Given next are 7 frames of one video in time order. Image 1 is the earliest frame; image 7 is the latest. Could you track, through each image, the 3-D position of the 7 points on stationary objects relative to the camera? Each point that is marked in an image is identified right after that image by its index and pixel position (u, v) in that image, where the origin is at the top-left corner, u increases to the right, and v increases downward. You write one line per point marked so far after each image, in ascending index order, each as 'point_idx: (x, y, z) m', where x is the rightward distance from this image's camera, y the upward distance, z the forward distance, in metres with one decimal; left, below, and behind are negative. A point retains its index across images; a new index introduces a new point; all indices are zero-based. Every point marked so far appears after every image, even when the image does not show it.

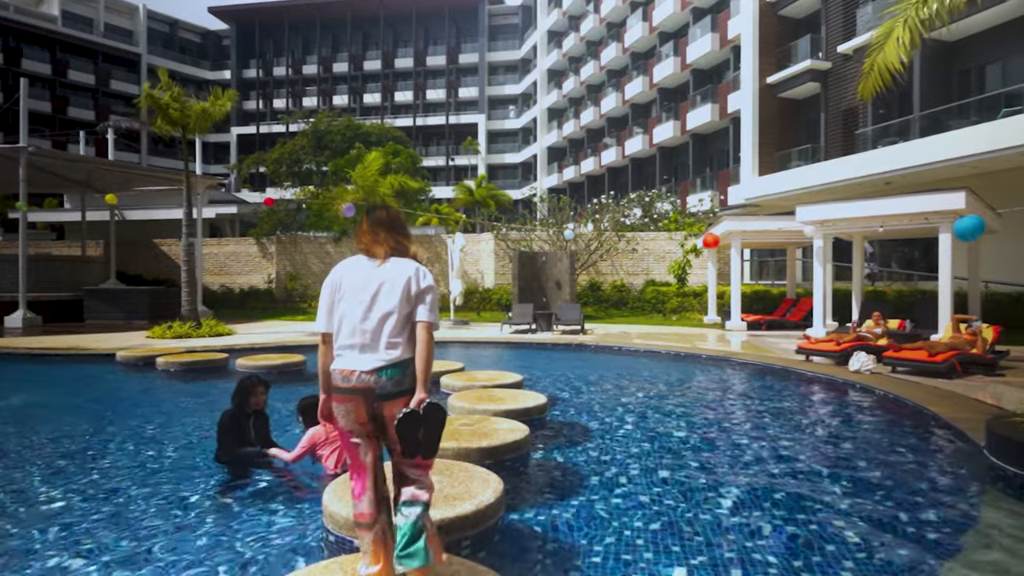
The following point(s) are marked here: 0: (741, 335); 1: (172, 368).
0: (+5.6, -1.2, +15.7) m
1: (-5.1, -1.2, +9.7) m
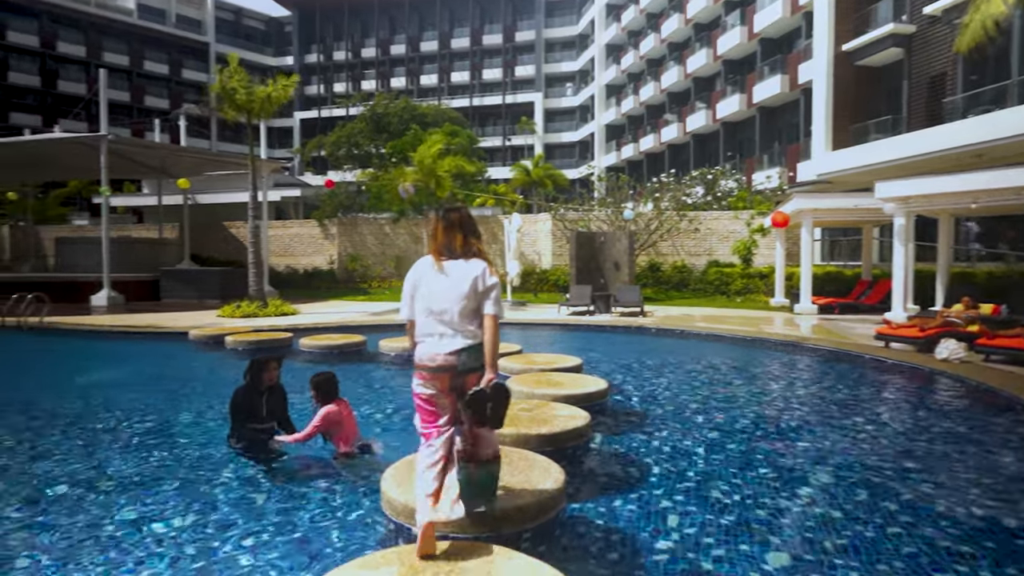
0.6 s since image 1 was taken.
0: (+6.9, -0.7, +15.1) m
1: (-4.2, -0.9, +10.0) m
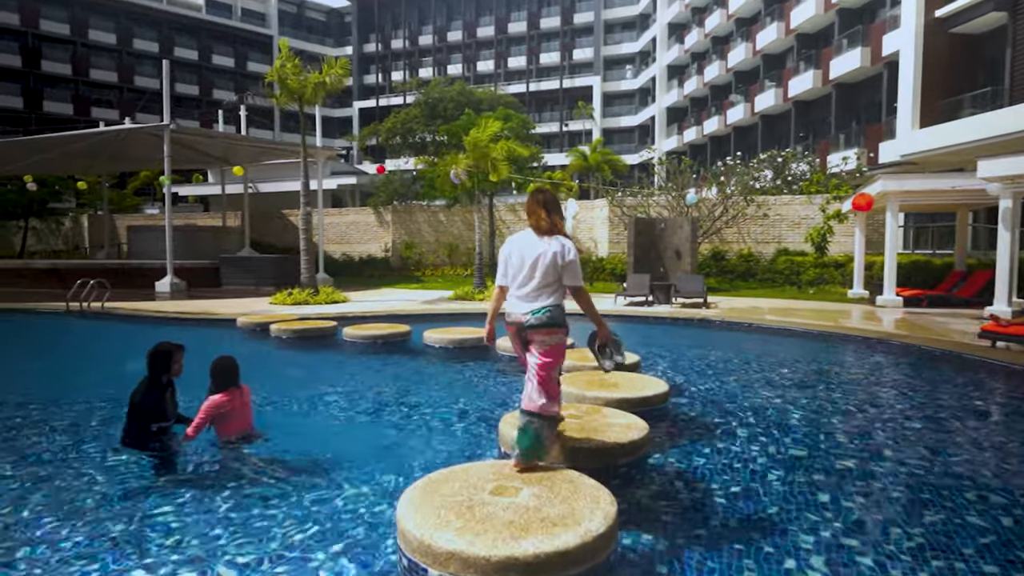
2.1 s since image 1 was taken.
0: (+8.1, -0.5, +13.8) m
1: (-3.4, -0.8, +9.8) m
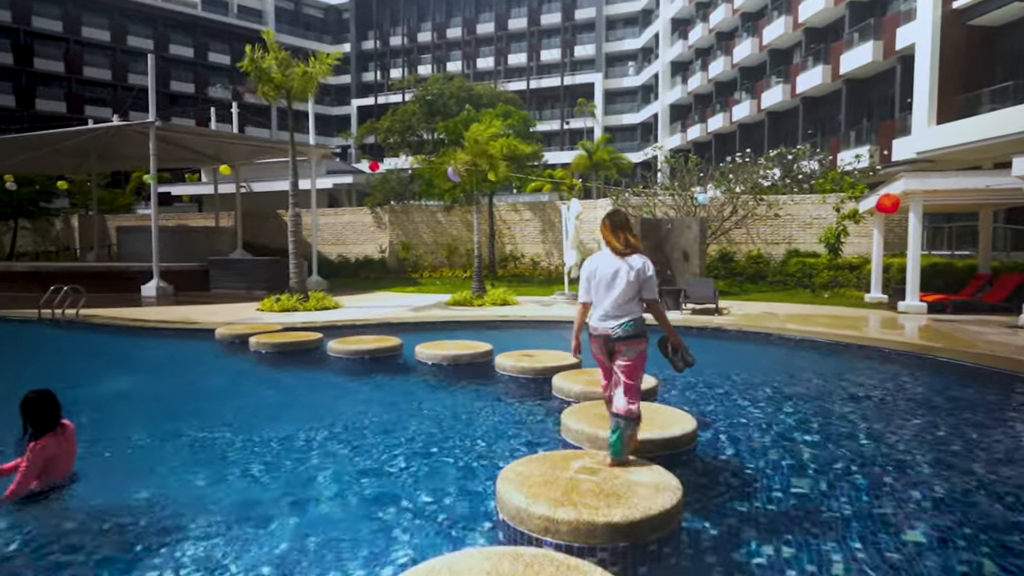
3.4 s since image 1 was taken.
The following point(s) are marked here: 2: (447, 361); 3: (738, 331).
0: (+8.1, -0.6, +13.1) m
1: (-3.4, -0.9, +9.0) m
2: (-0.8, -0.9, +8.2) m
3: (+3.9, -0.7, +11.3) m
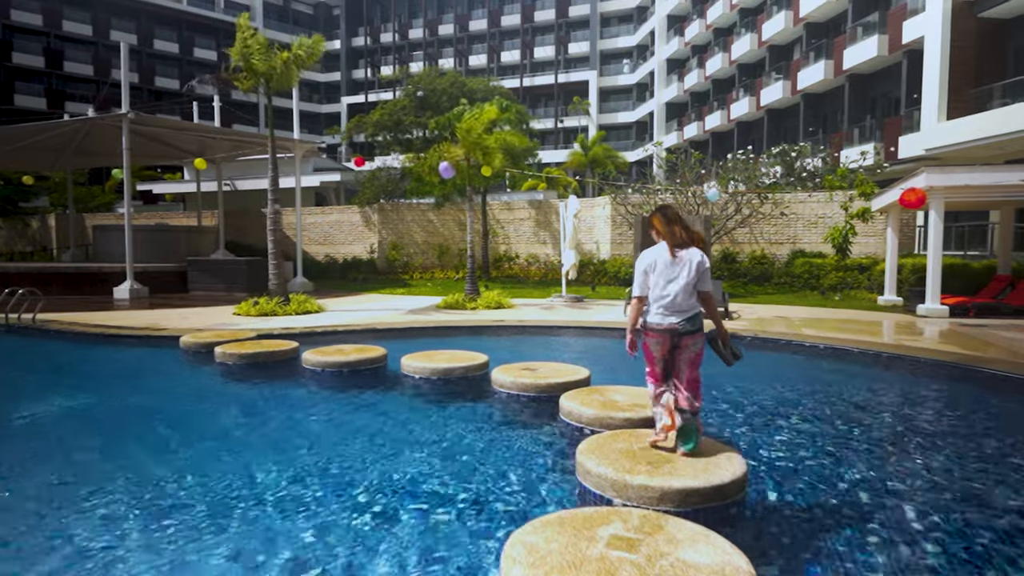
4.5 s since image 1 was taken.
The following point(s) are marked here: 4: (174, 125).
0: (+8.0, -0.7, +12.3) m
1: (-3.4, -0.9, +8.1) m
2: (-0.8, -1.0, +7.3) m
3: (+3.8, -0.8, +10.5) m
4: (-10.2, +4.9, +19.9) m
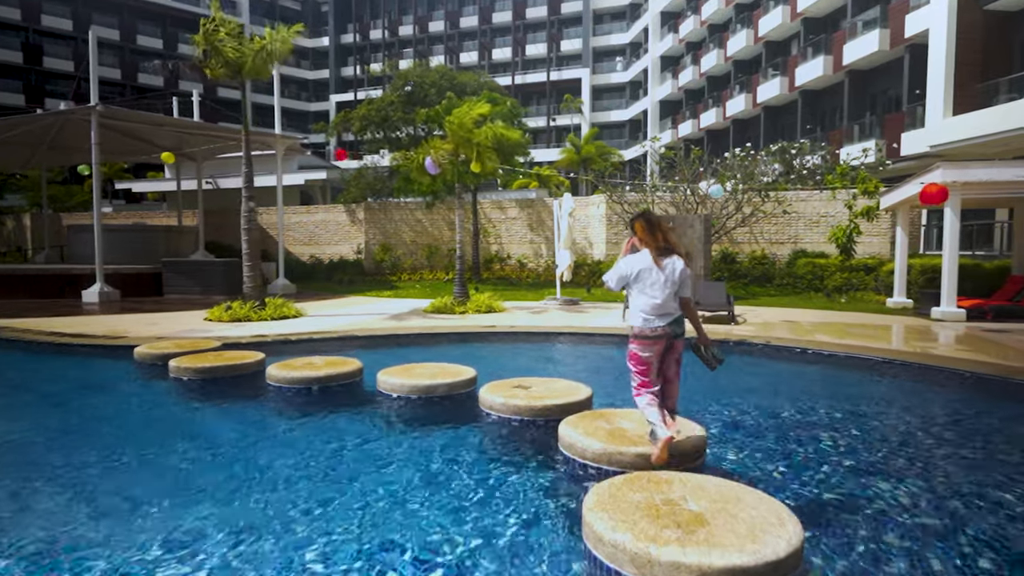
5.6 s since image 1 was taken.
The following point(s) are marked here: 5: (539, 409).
0: (+7.9, -0.7, +11.6) m
1: (-3.5, -1.0, +7.2) m
2: (-0.9, -1.0, +6.5) m
3: (+3.7, -0.8, +9.7) m
4: (-10.4, +4.8, +19.0) m
5: (+0.2, -1.0, +5.7) m
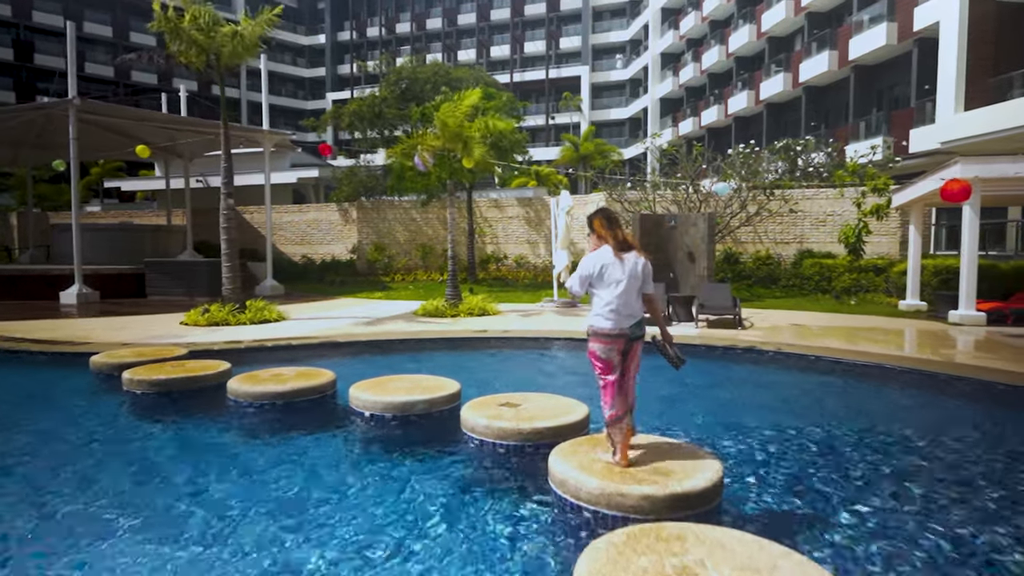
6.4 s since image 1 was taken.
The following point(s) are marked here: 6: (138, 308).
0: (+7.7, -0.7, +10.9) m
1: (-3.6, -1.0, +6.6) m
2: (-1.0, -1.1, +5.8) m
3: (+3.6, -0.9, +9.1) m
4: (-10.5, +4.8, +18.3) m
5: (+0.1, -1.1, +5.1) m
6: (-8.9, -0.5, +15.6) m
